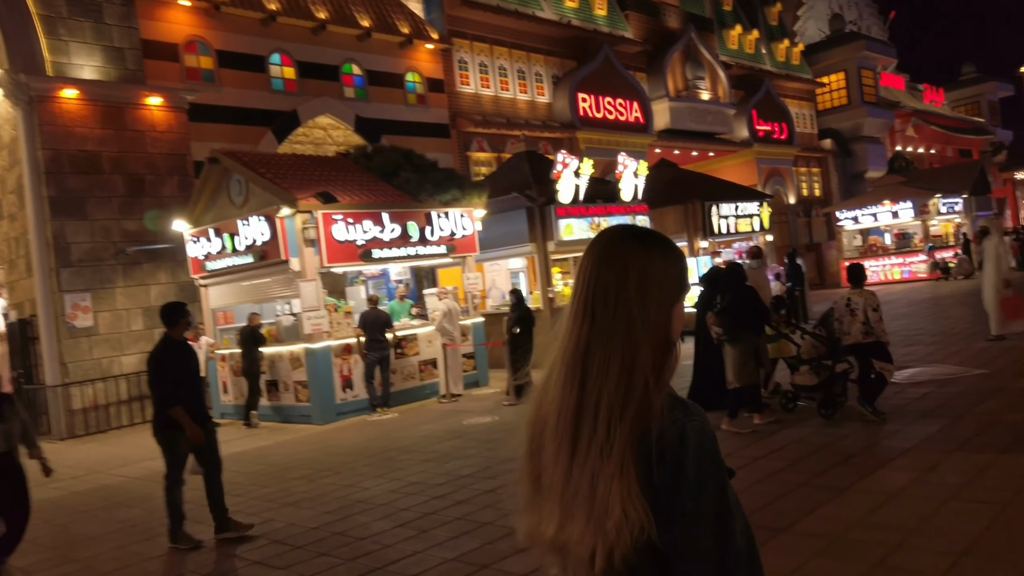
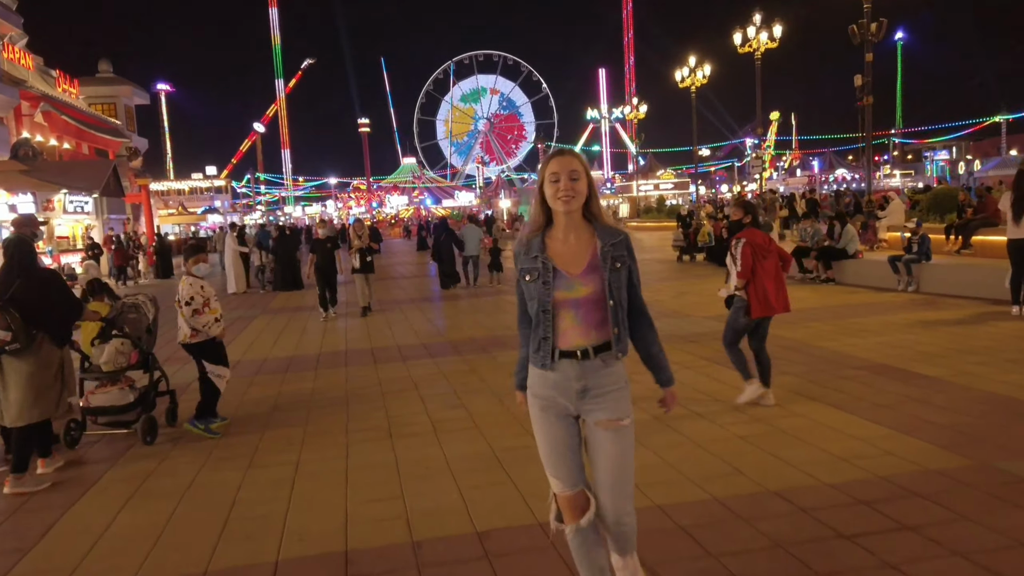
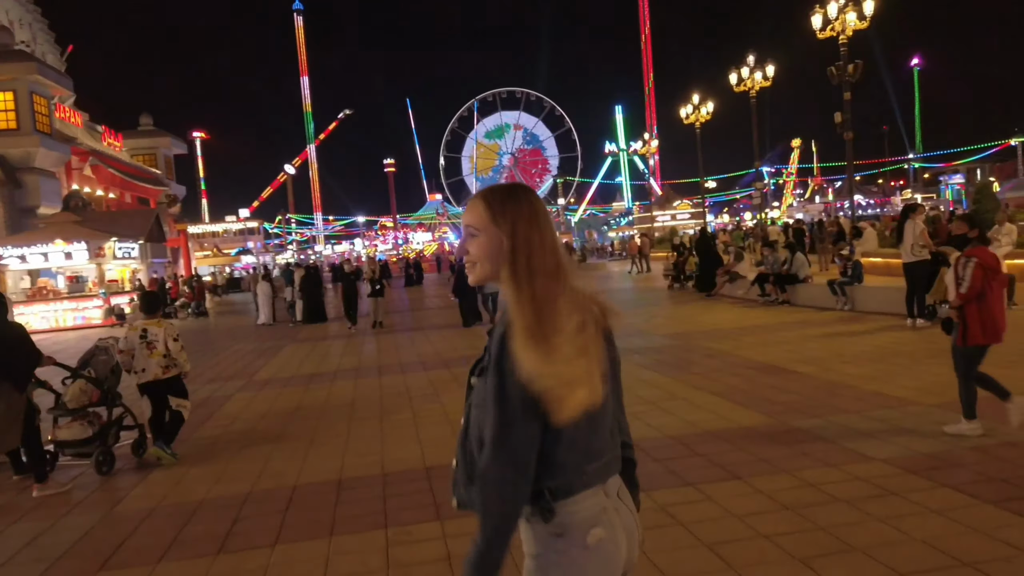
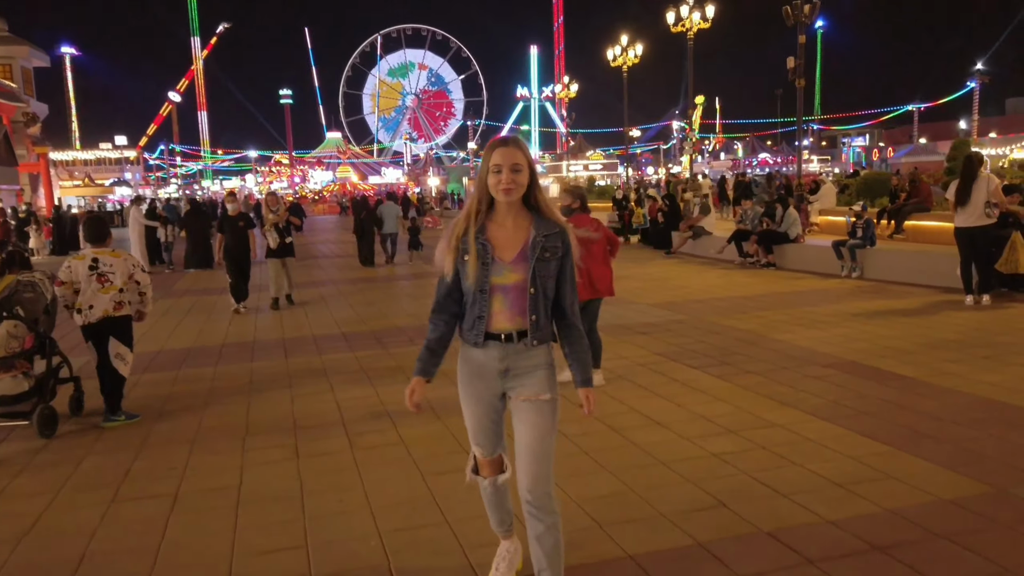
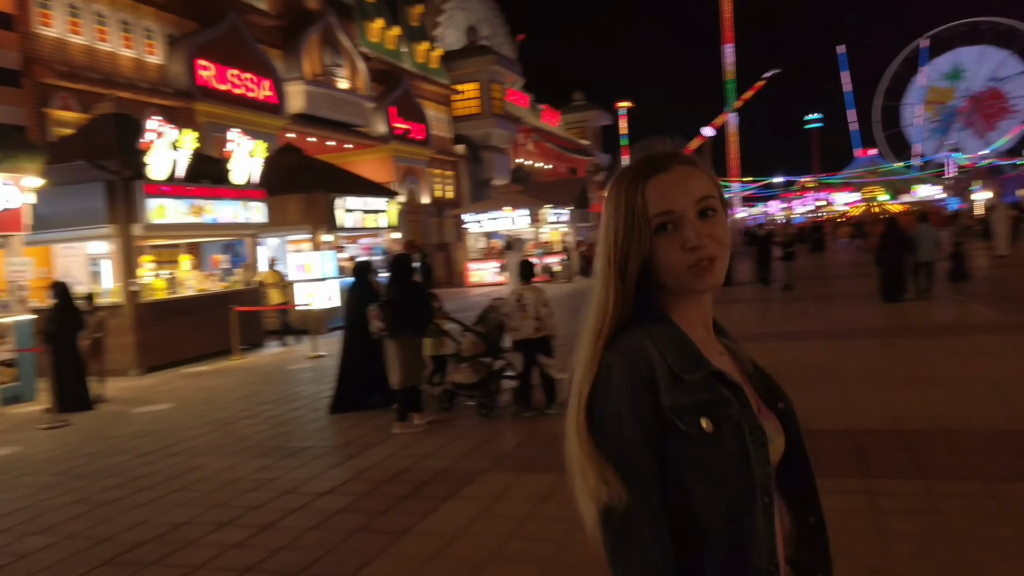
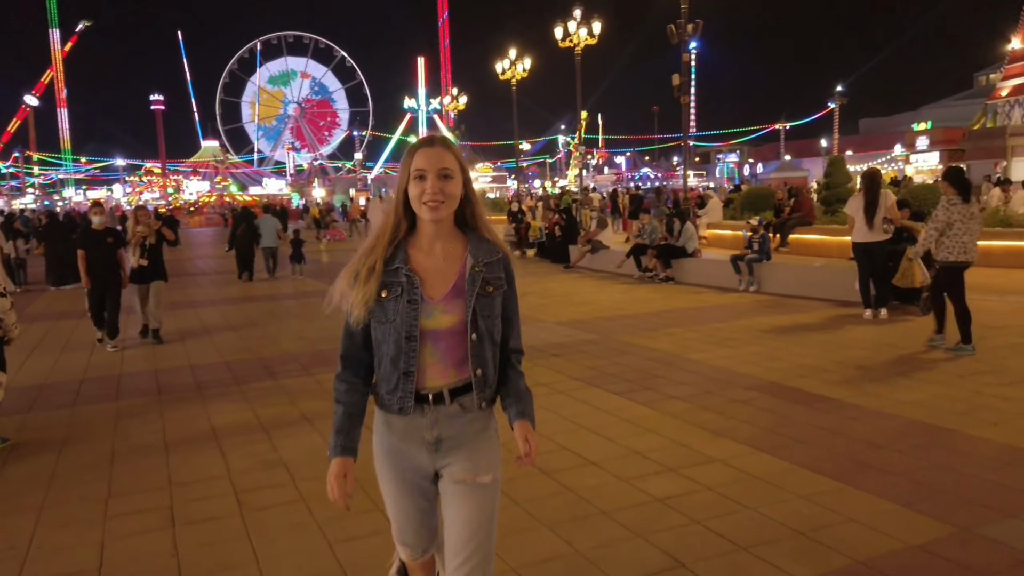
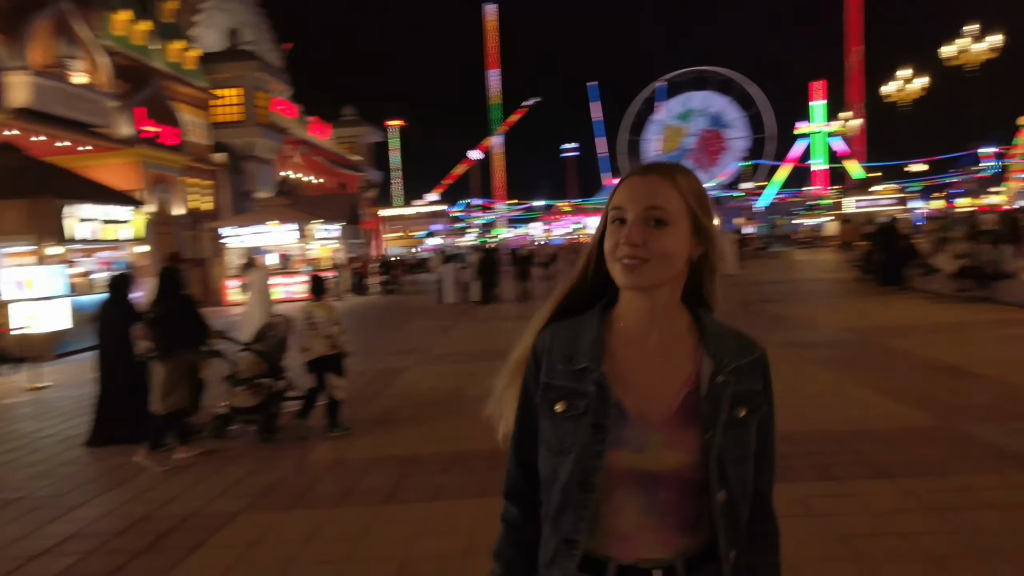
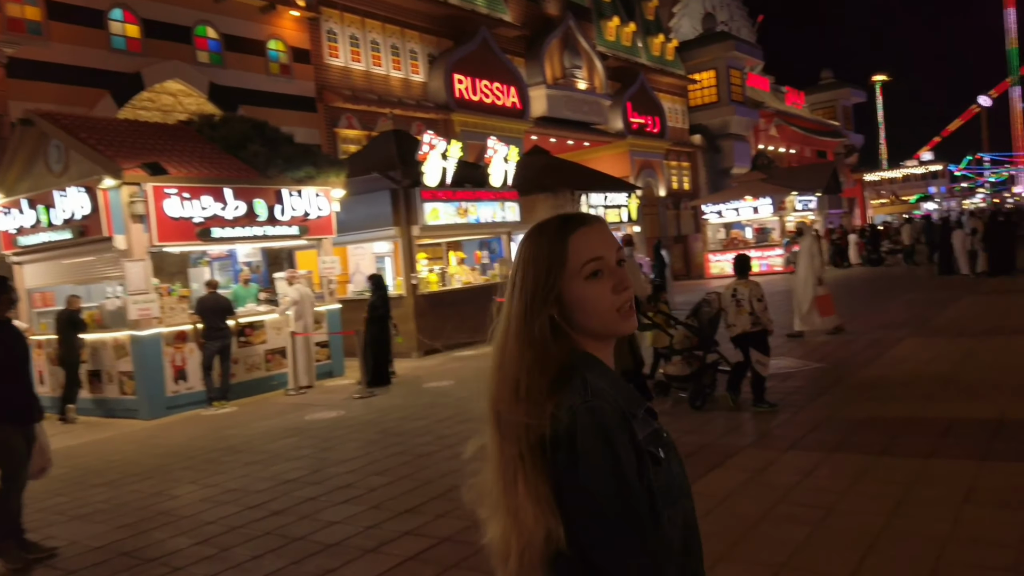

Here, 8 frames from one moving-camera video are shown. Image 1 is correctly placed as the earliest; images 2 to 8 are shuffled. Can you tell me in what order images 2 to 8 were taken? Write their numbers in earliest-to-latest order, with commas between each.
8, 5, 7, 3, 2, 4, 6
